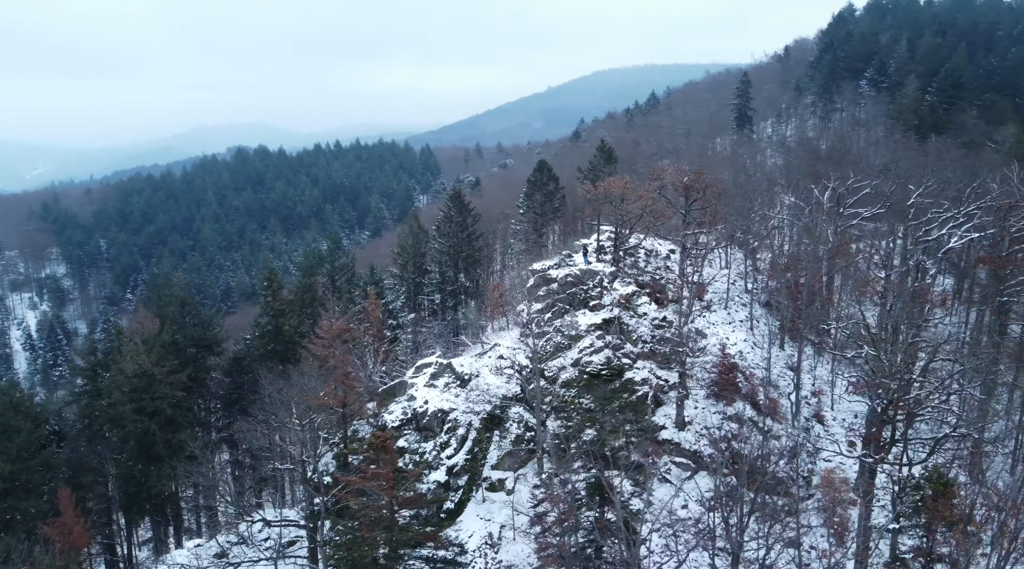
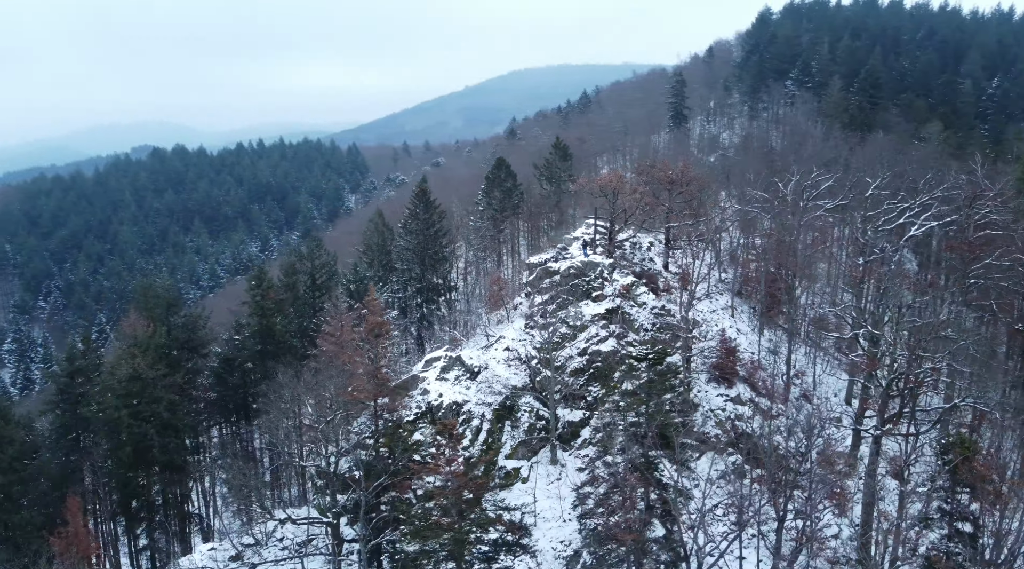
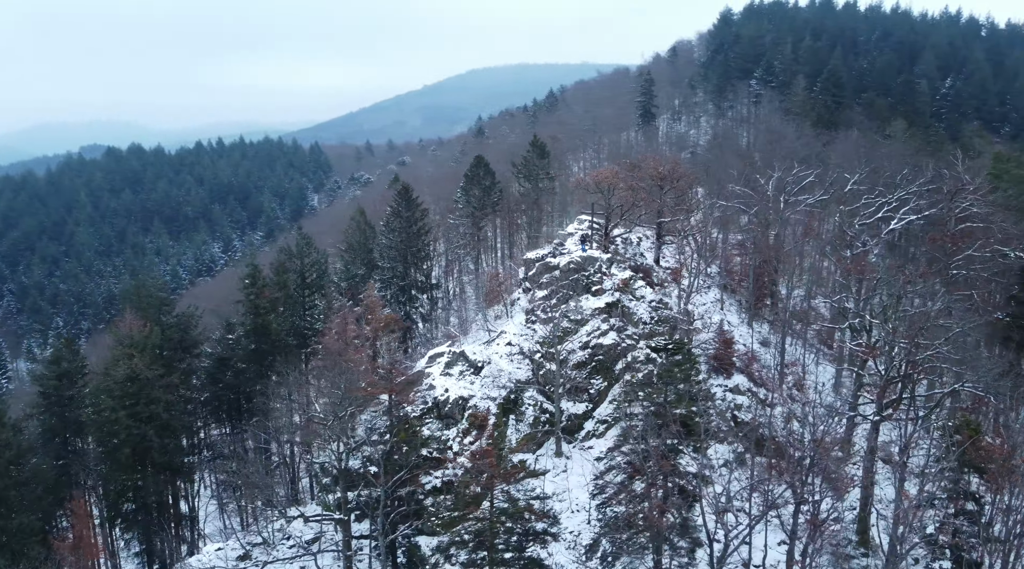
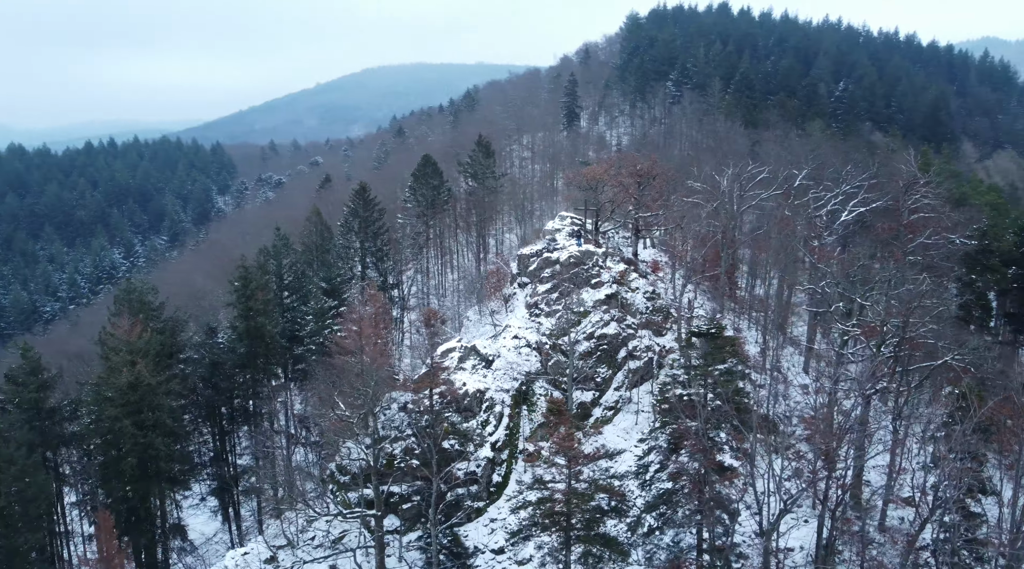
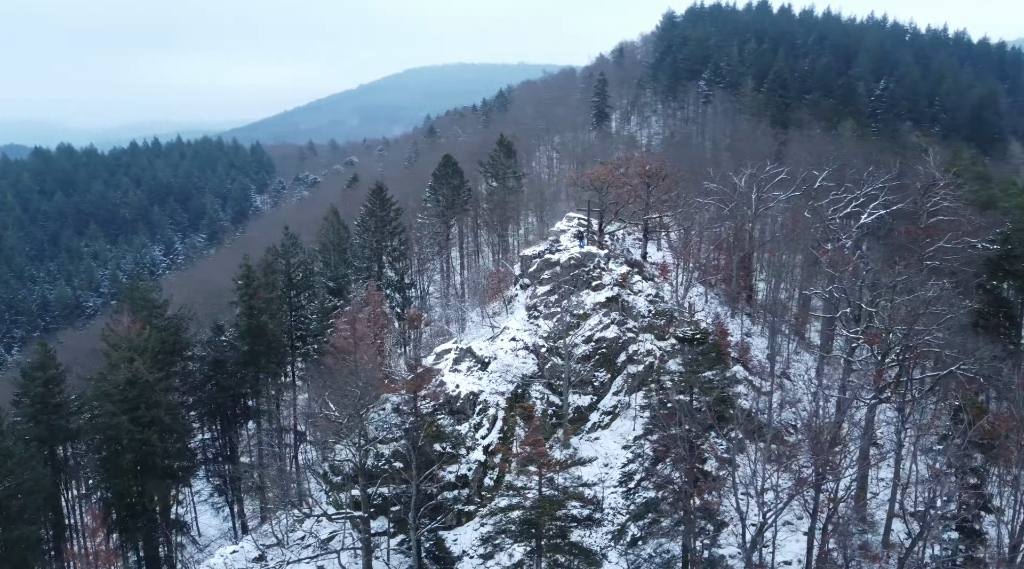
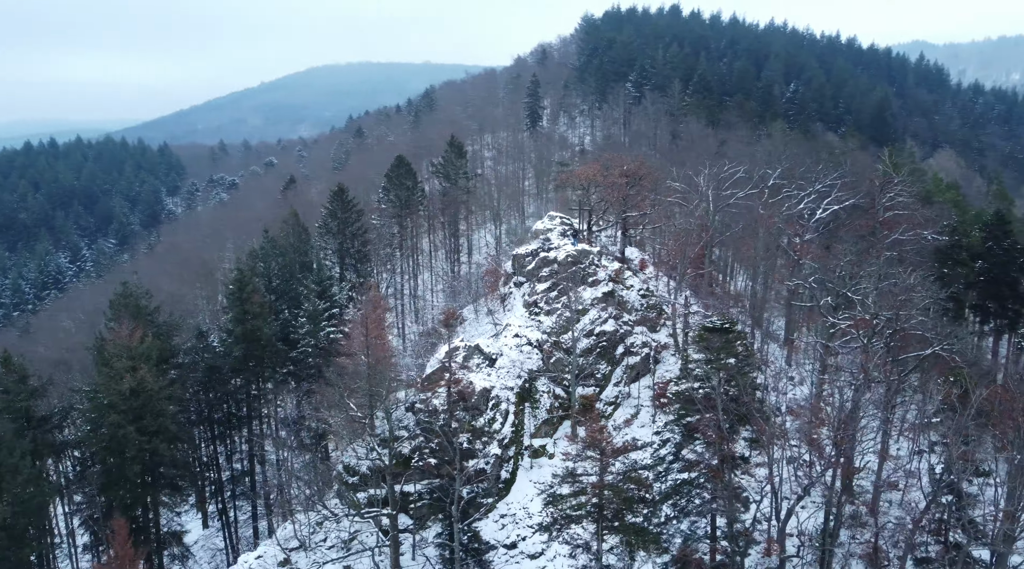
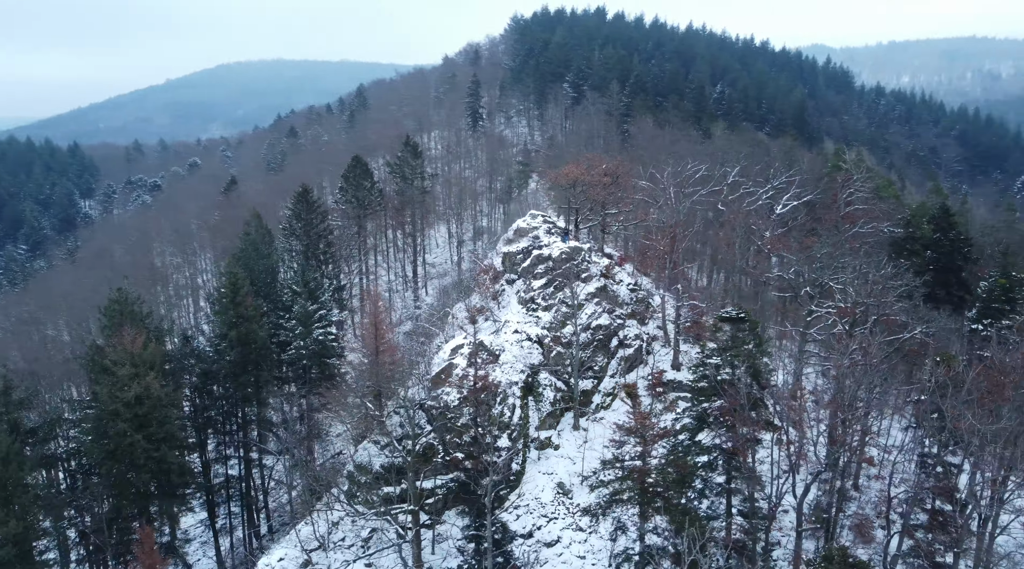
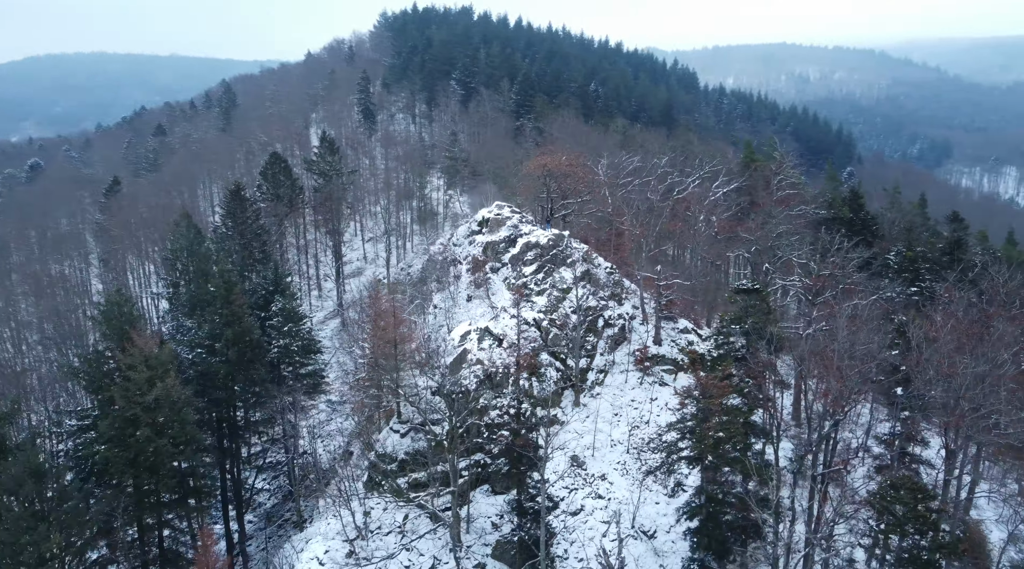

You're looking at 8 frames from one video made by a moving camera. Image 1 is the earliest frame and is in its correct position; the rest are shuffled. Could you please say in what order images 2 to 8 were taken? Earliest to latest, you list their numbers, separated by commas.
2, 3, 5, 4, 6, 7, 8
